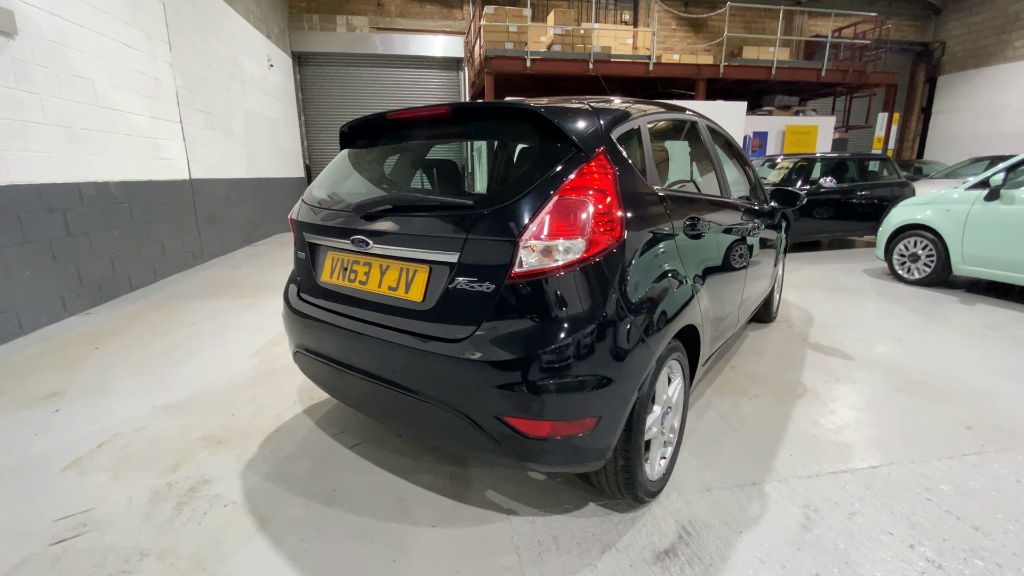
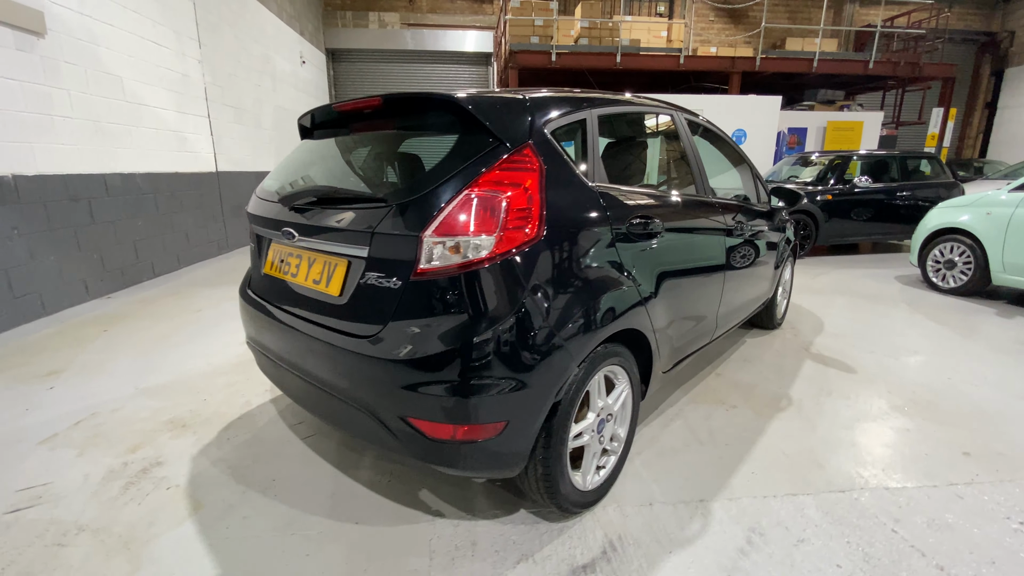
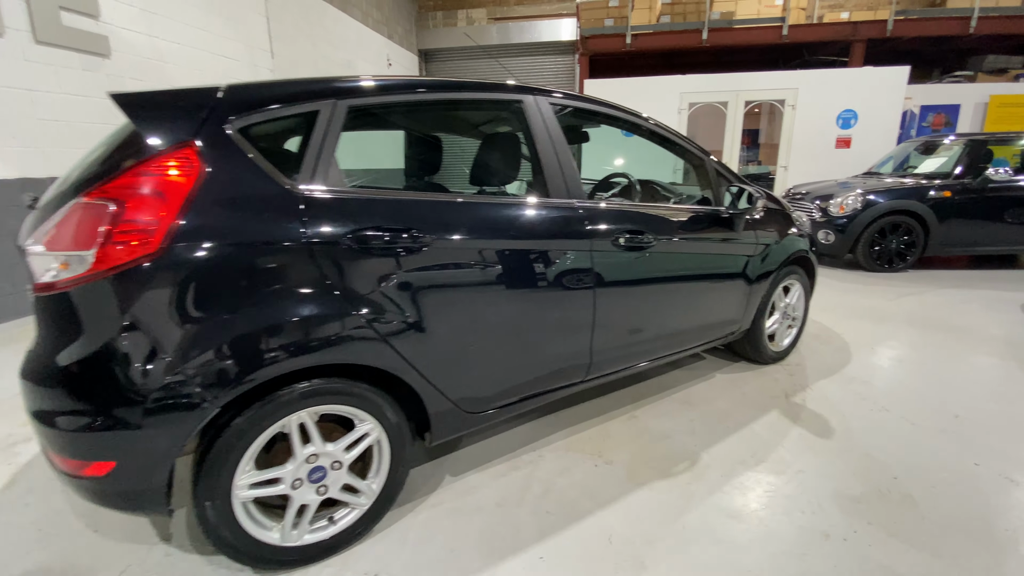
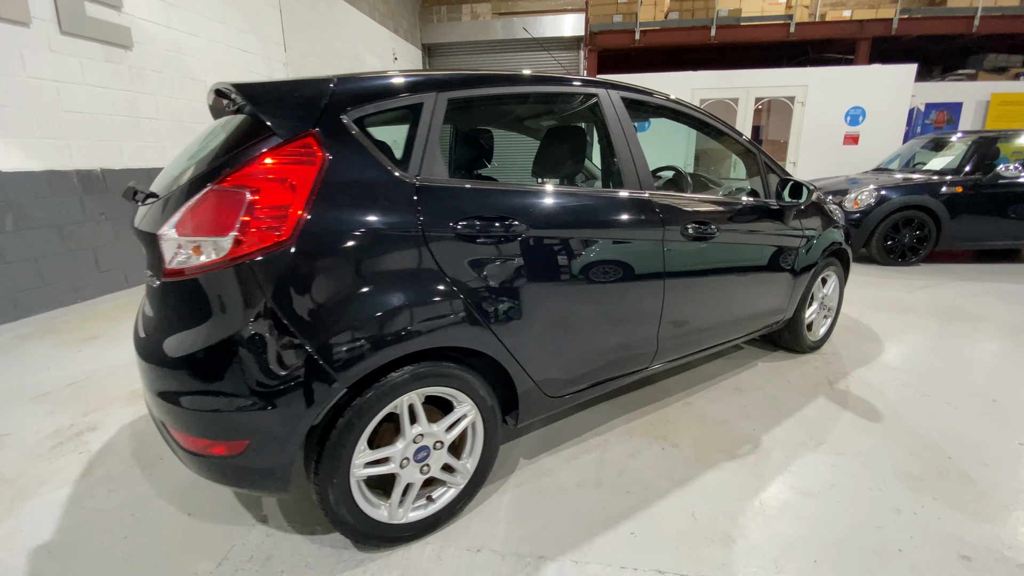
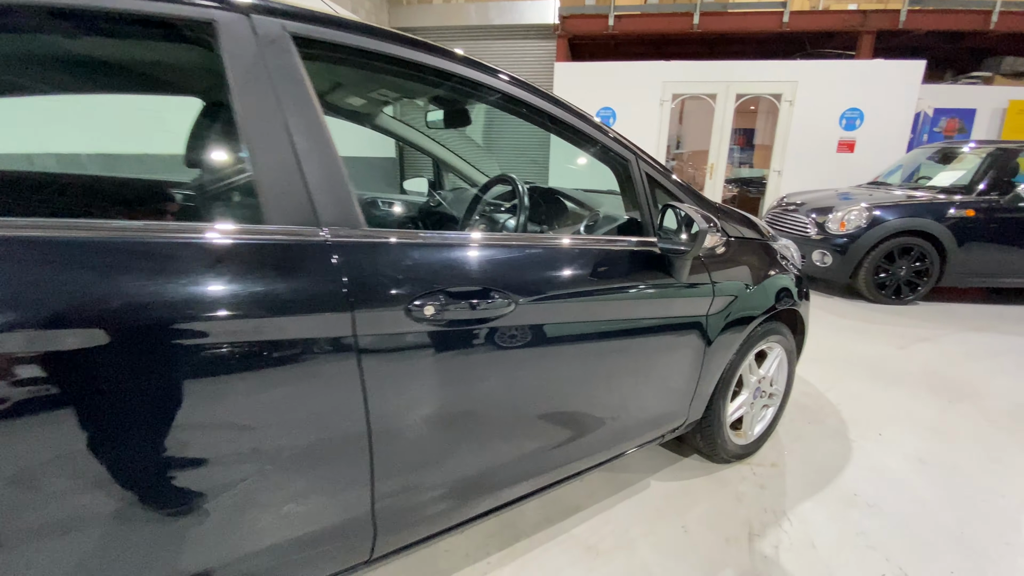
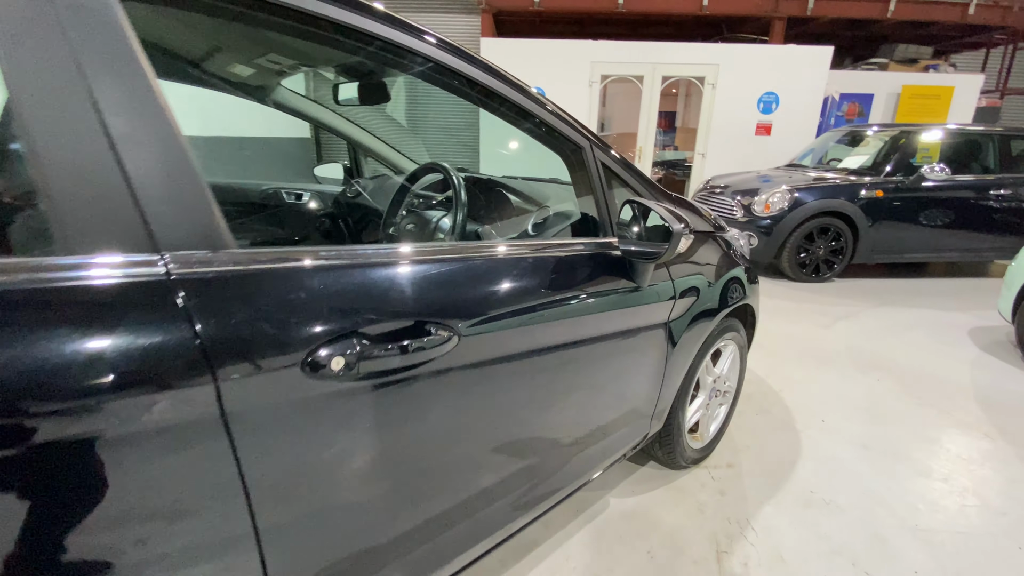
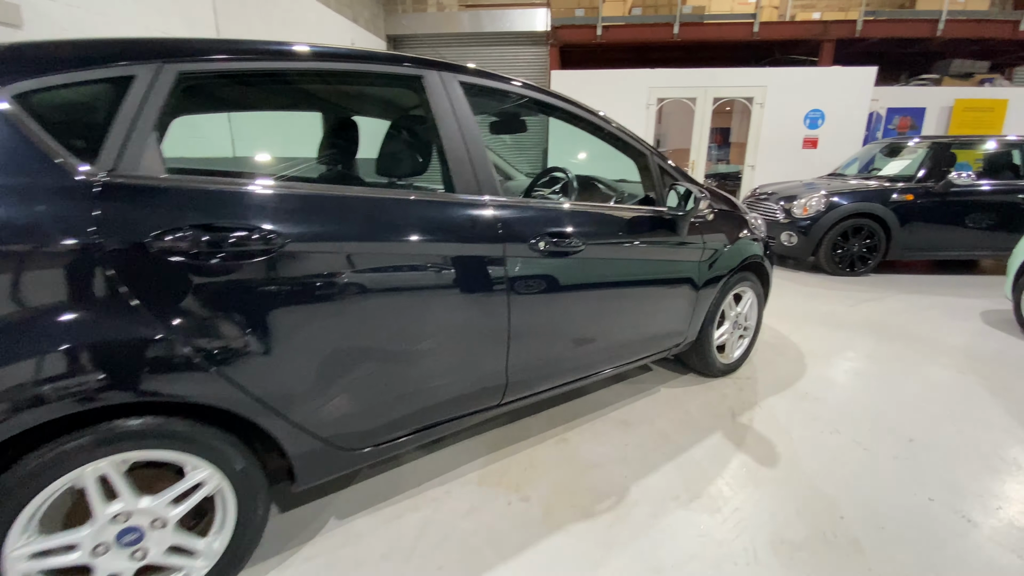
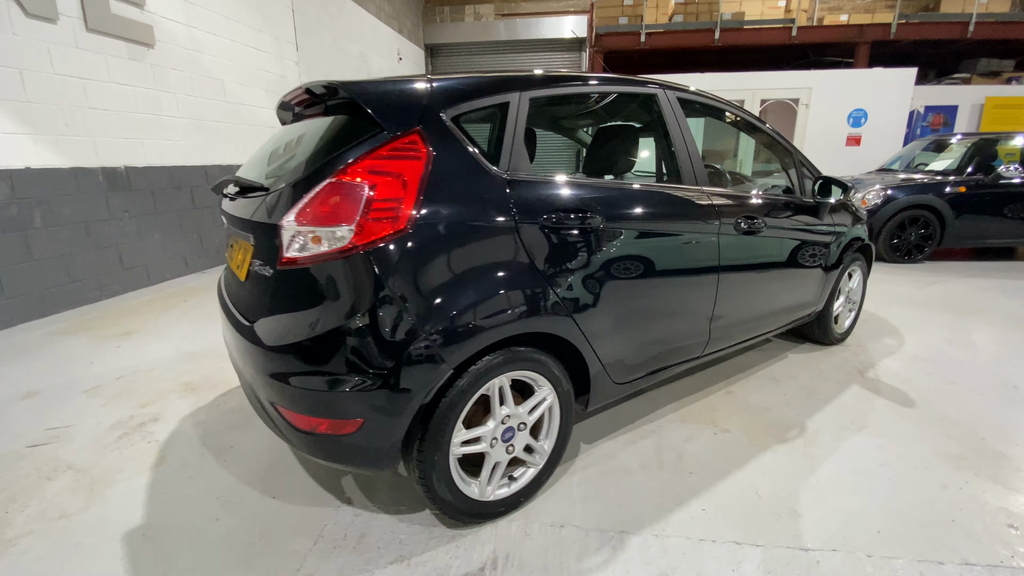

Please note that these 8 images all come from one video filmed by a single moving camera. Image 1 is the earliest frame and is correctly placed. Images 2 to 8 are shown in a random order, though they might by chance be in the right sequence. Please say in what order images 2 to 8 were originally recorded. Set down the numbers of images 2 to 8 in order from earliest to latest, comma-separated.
2, 8, 4, 3, 7, 5, 6
